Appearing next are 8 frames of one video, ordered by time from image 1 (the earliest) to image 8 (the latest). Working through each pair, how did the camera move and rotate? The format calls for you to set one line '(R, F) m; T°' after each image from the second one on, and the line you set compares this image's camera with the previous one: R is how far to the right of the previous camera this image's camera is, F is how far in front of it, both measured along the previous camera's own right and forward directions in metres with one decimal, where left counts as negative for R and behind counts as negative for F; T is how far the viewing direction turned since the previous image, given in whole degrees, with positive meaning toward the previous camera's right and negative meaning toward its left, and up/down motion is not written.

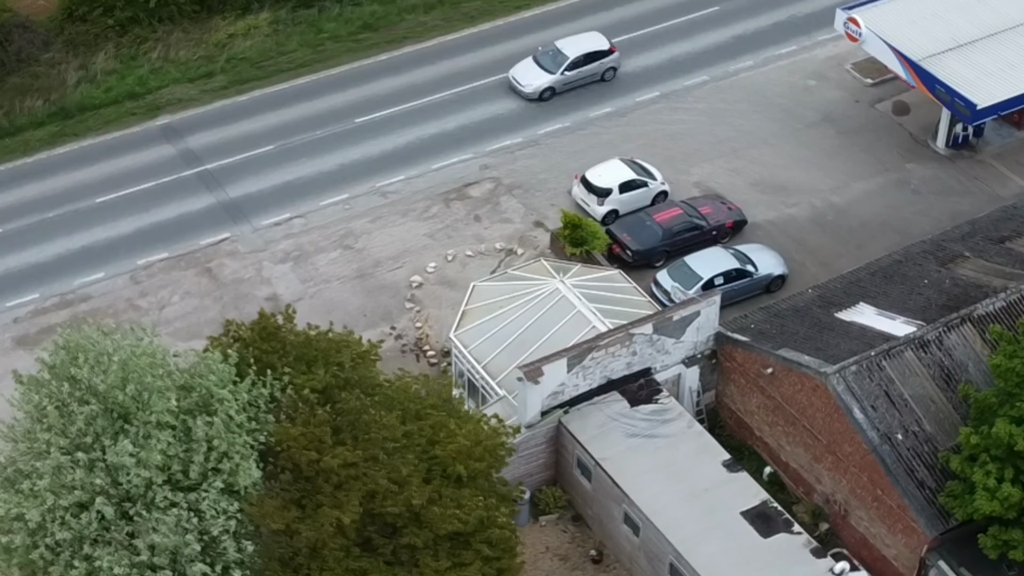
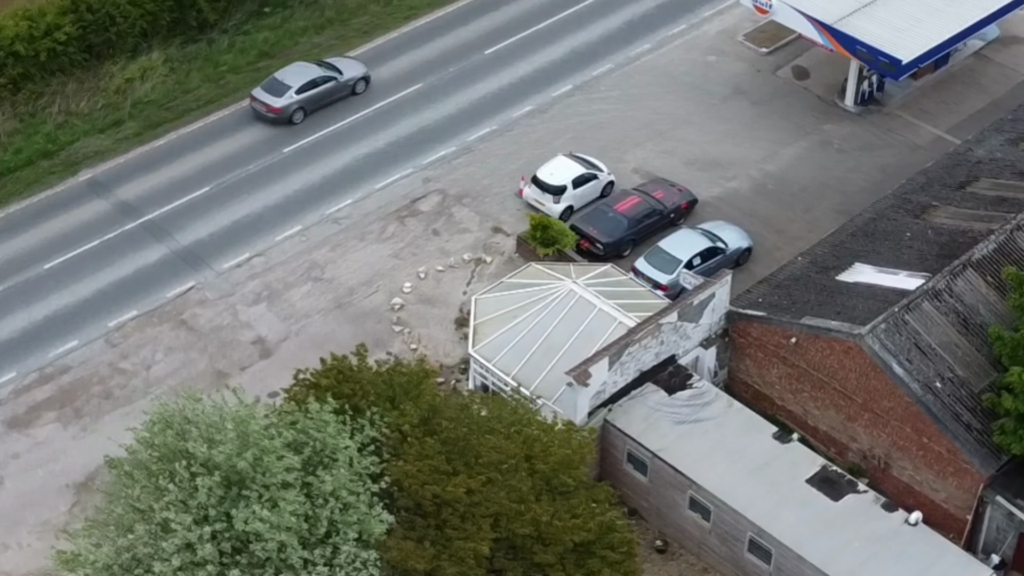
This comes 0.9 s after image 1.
(-6.7, +0.5) m; +10°
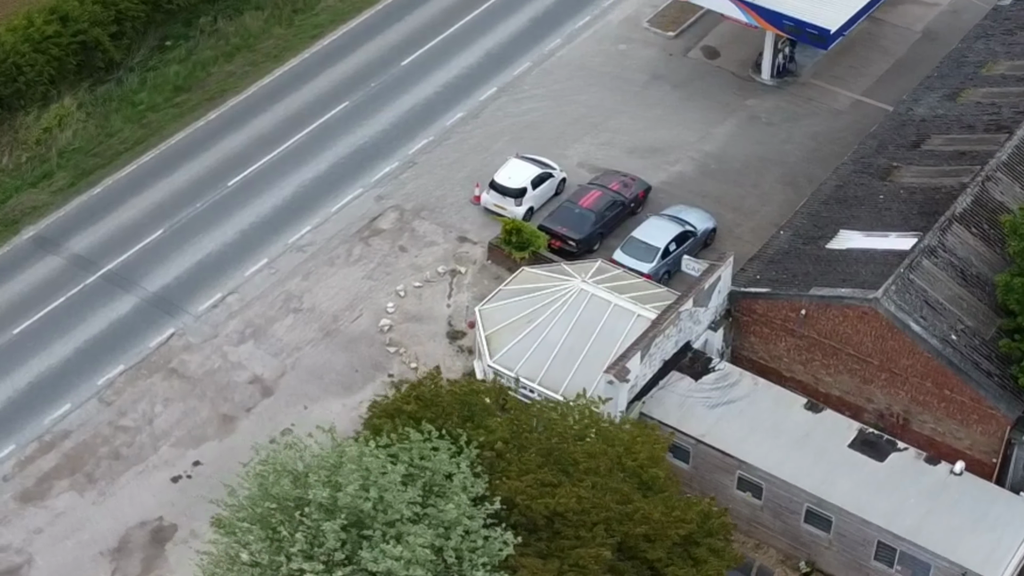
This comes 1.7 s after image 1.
(-5.8, +0.4) m; +8°
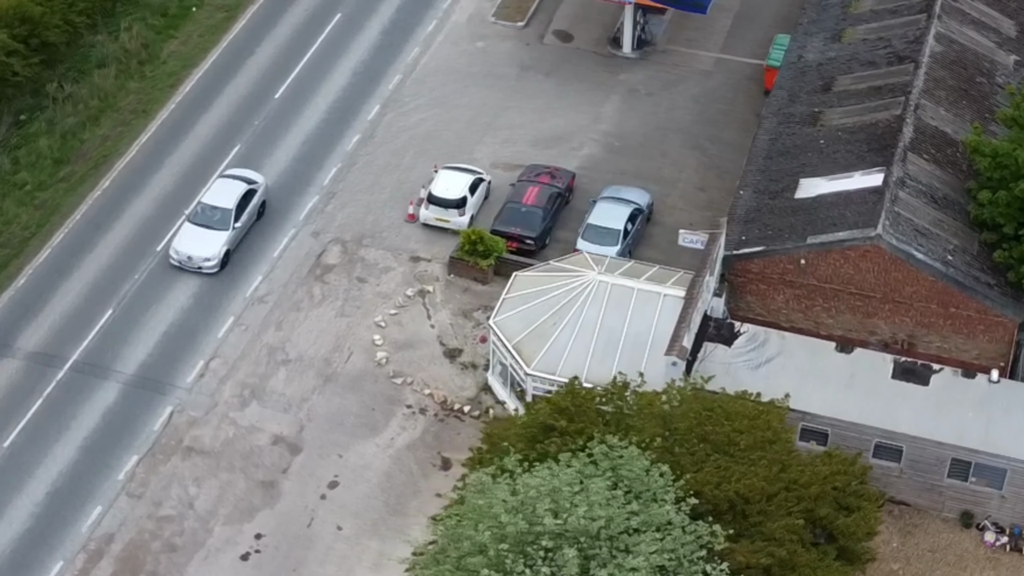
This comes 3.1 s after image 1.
(-9.4, +1.2) m; +14°
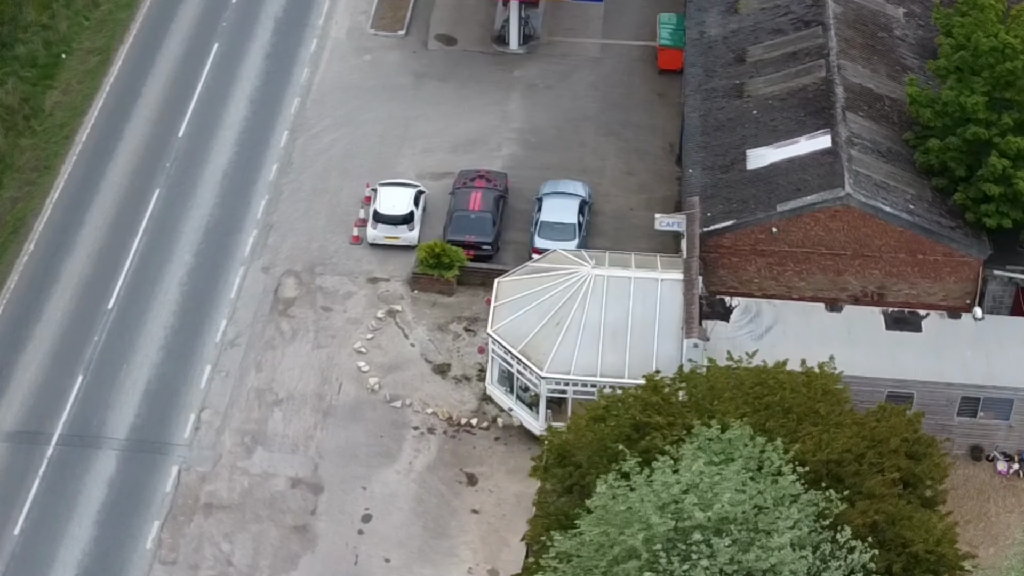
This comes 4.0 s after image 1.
(-6.5, +0.7) m; +10°
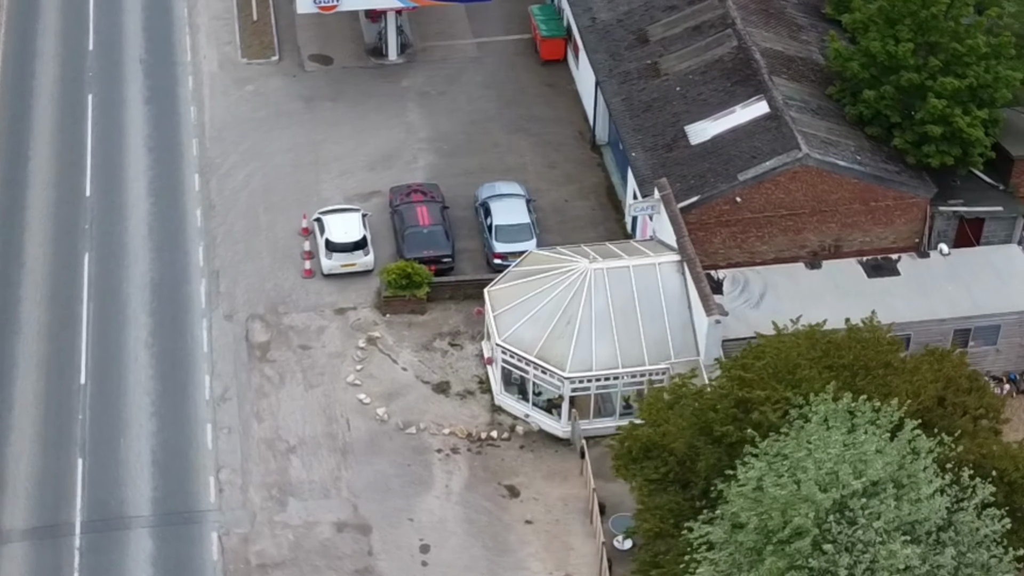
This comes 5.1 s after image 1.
(-7.5, +0.9) m; +11°
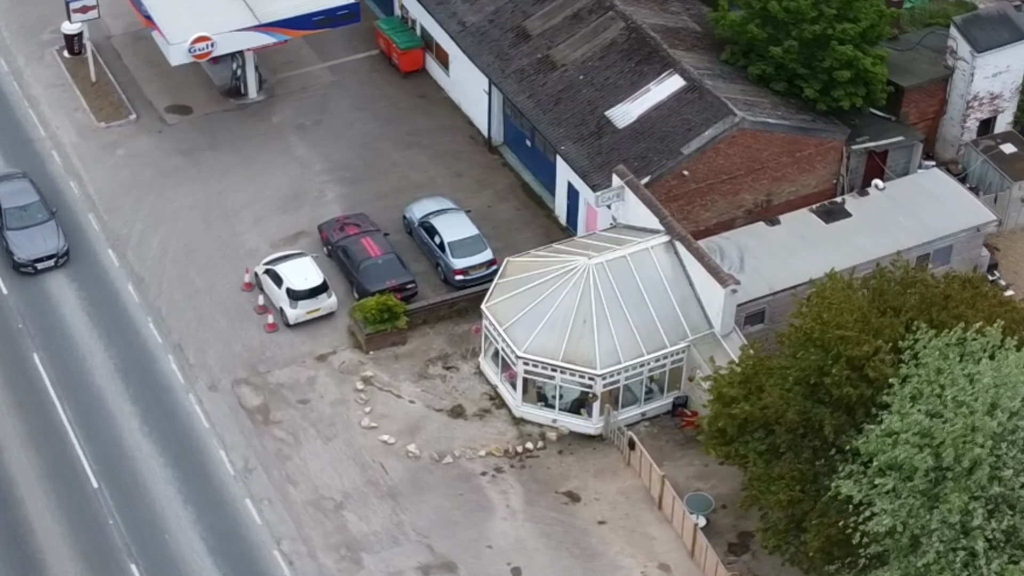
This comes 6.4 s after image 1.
(-9.4, +1.2) m; +14°
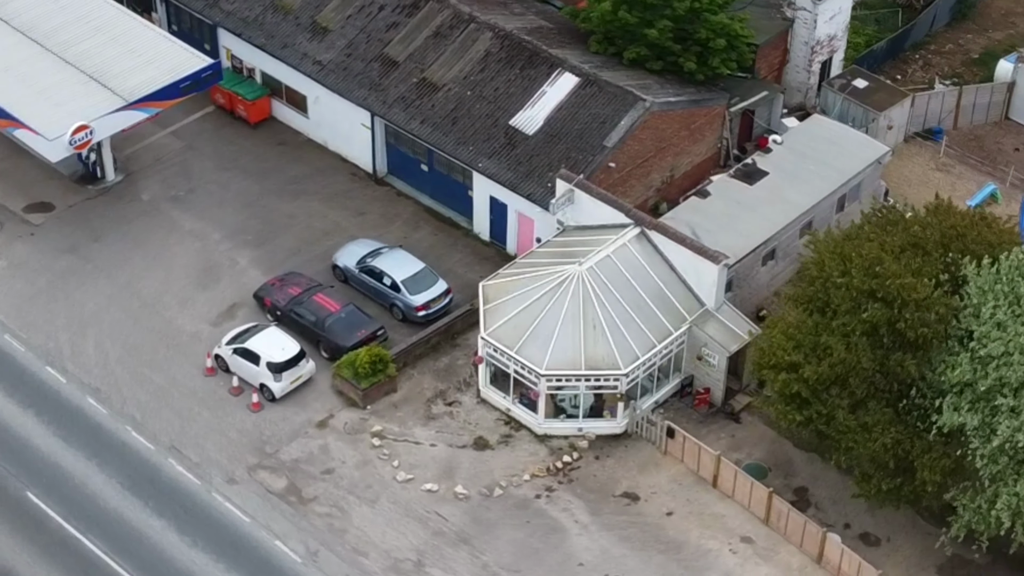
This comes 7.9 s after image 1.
(-10.3, +1.3) m; +15°
